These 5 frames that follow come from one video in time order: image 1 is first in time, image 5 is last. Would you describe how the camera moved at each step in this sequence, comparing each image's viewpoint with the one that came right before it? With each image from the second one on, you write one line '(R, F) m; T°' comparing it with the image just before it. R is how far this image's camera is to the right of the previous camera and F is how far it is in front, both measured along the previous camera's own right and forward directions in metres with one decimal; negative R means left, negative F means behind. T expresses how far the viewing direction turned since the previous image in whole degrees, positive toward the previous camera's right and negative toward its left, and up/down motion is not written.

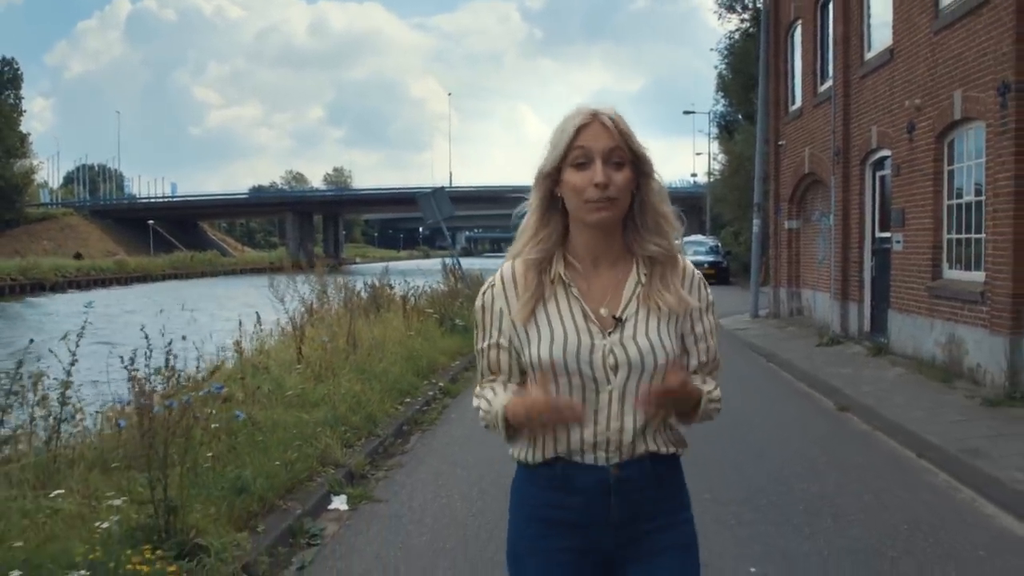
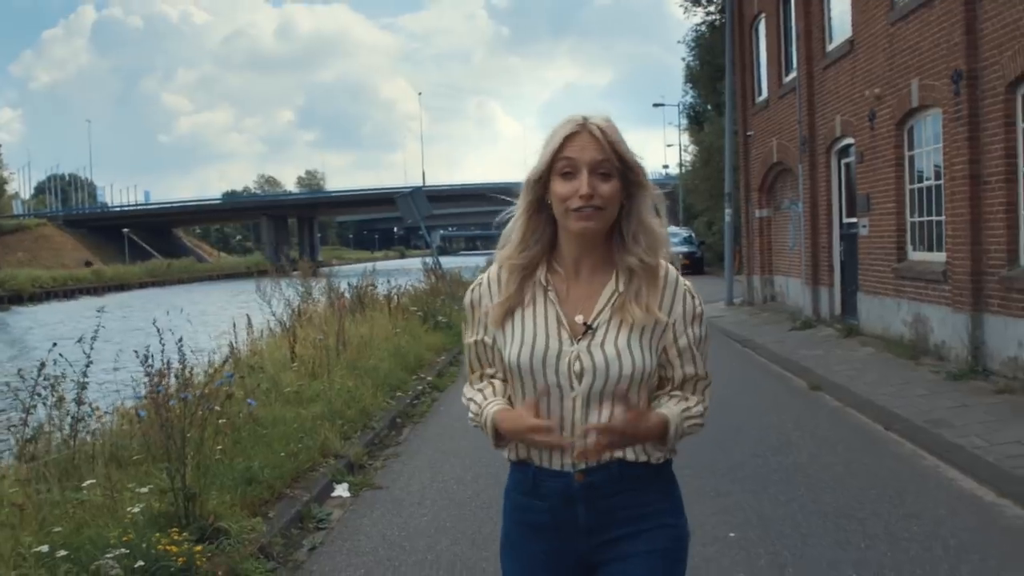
(-0.1, -0.4) m; +1°
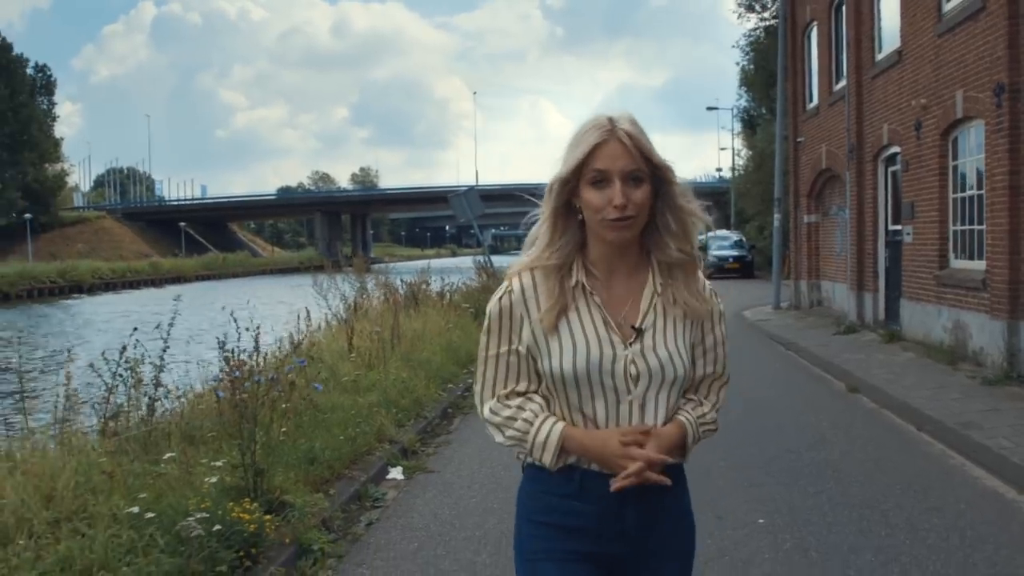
(0.0, -0.5) m; -3°
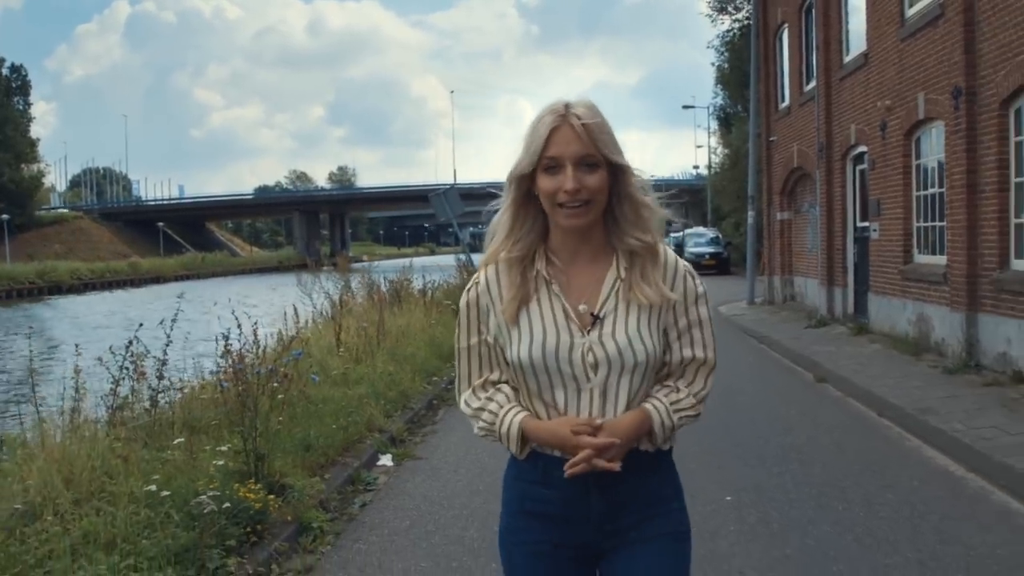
(0.0, -0.5) m; +1°
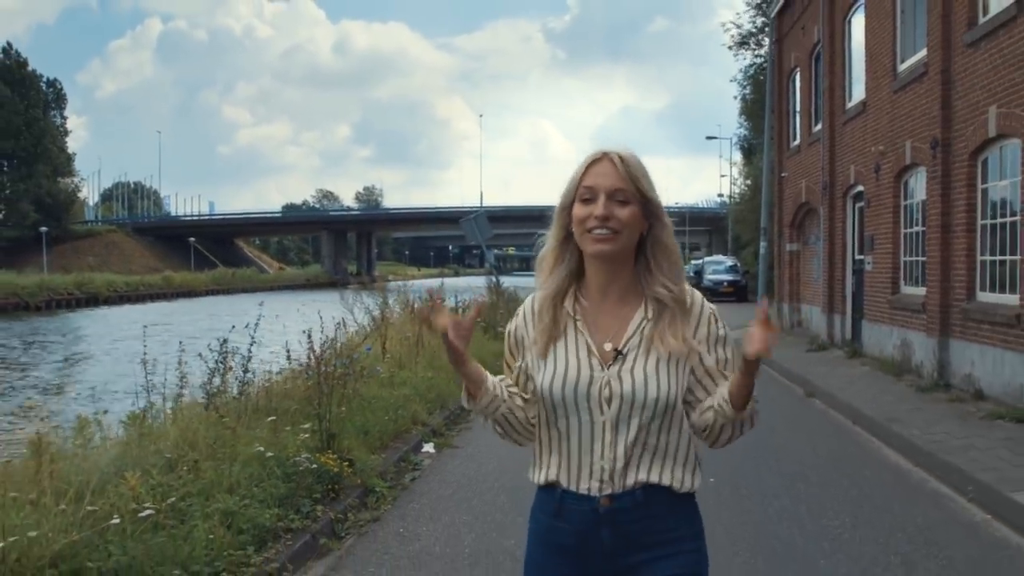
(0.0, -1.6) m; -1°
